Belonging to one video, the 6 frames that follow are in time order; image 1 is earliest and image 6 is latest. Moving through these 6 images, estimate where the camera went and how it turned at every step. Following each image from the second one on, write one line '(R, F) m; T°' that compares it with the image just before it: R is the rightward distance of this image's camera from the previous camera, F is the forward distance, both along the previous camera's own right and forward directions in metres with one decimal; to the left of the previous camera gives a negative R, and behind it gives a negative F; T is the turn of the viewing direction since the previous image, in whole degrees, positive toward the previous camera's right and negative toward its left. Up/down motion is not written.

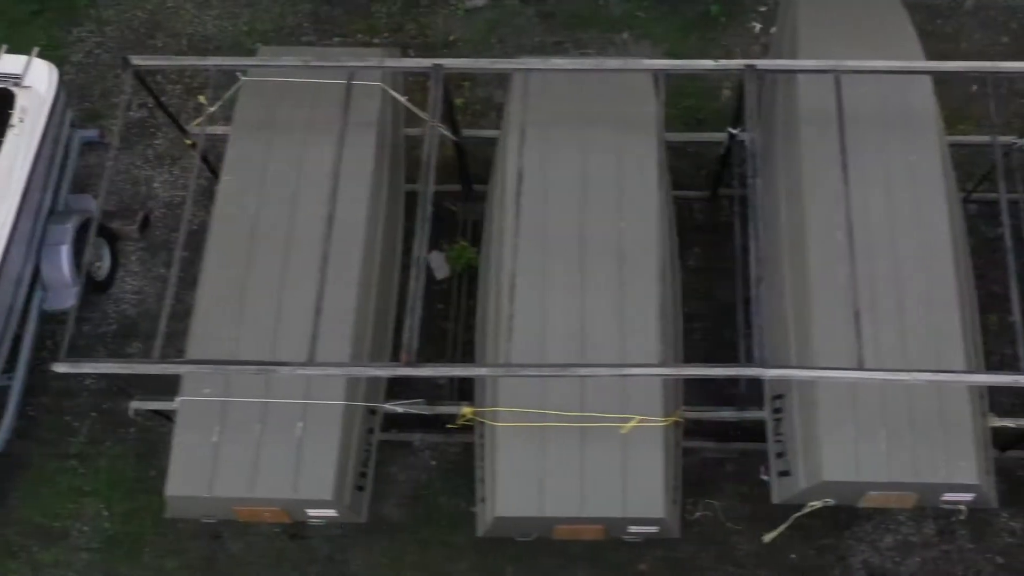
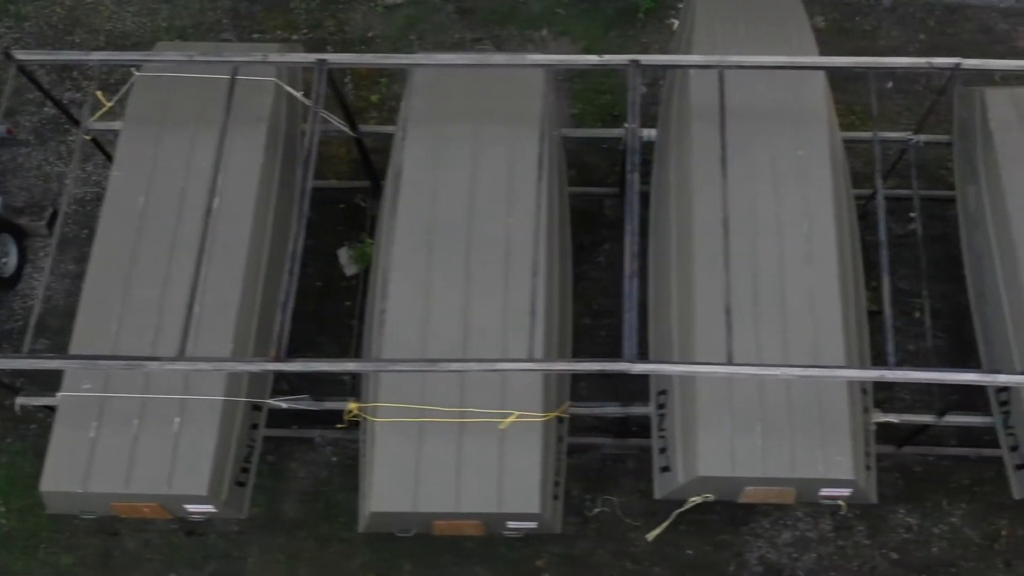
(+0.4, 0.0) m; 0°
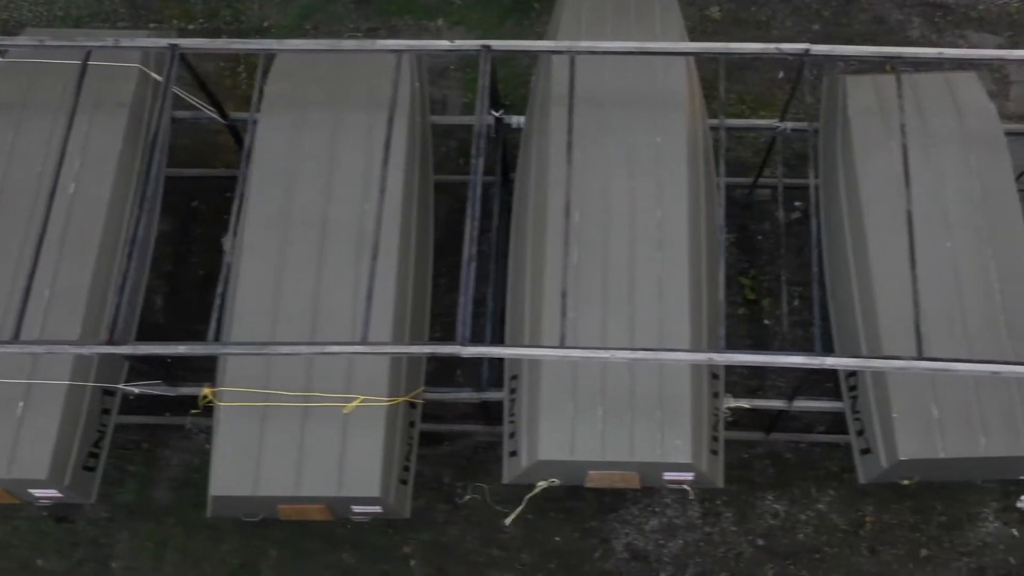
(+0.5, 0.0) m; 0°
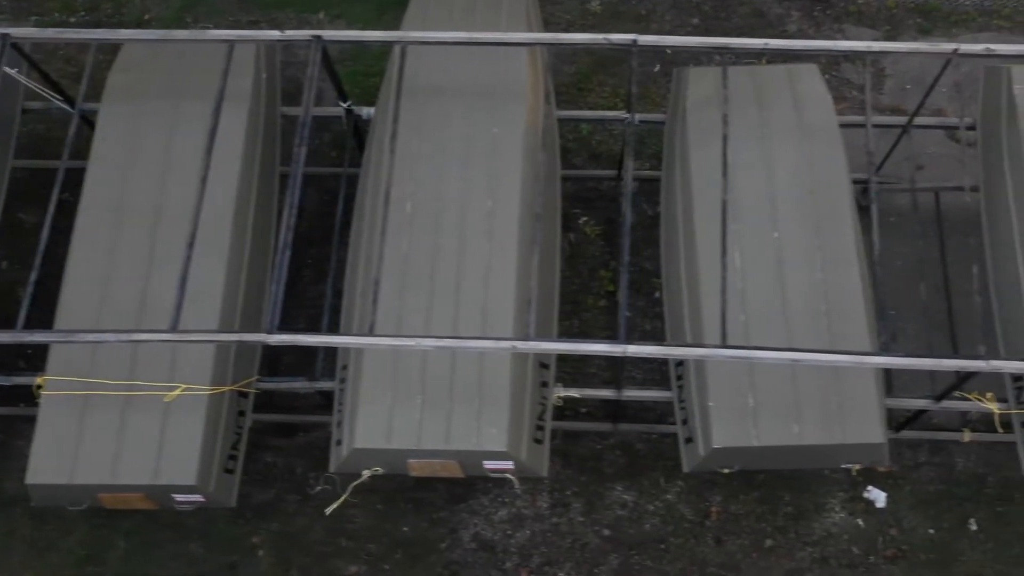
(+0.6, 0.0) m; 0°
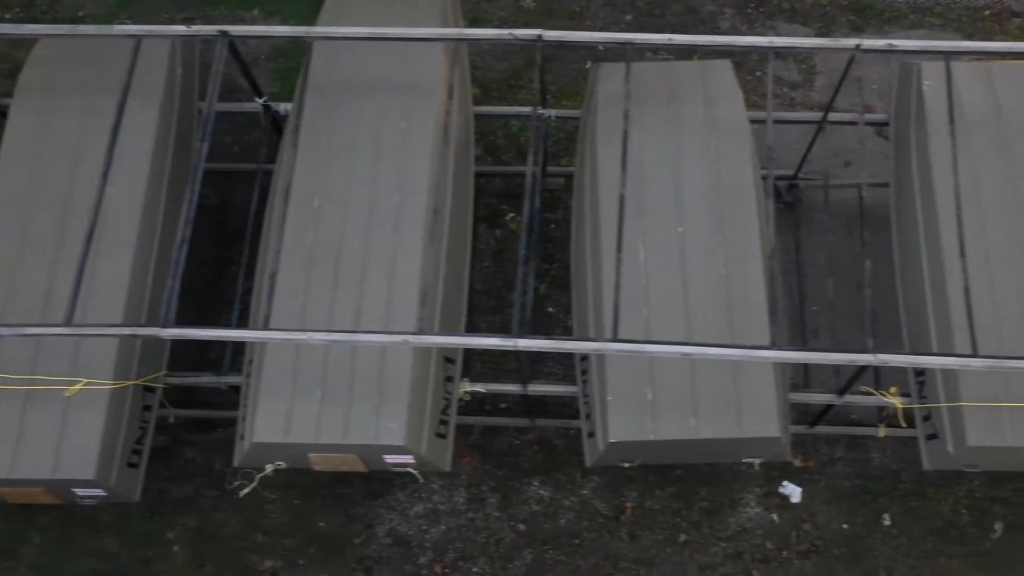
(+0.3, 0.0) m; 0°
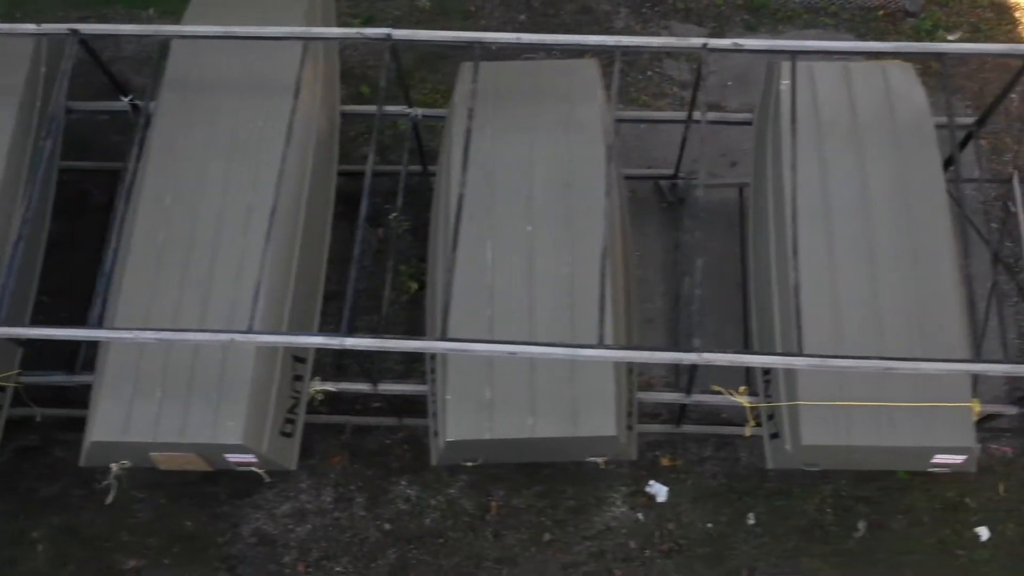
(+0.5, 0.0) m; 0°
